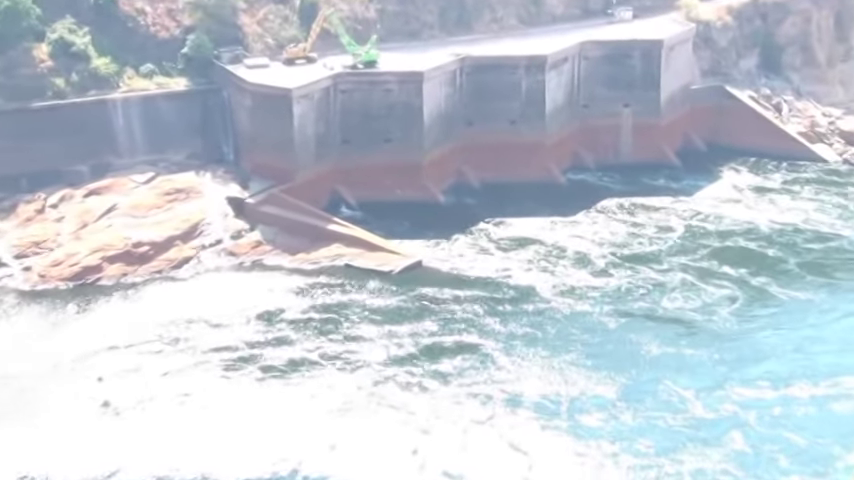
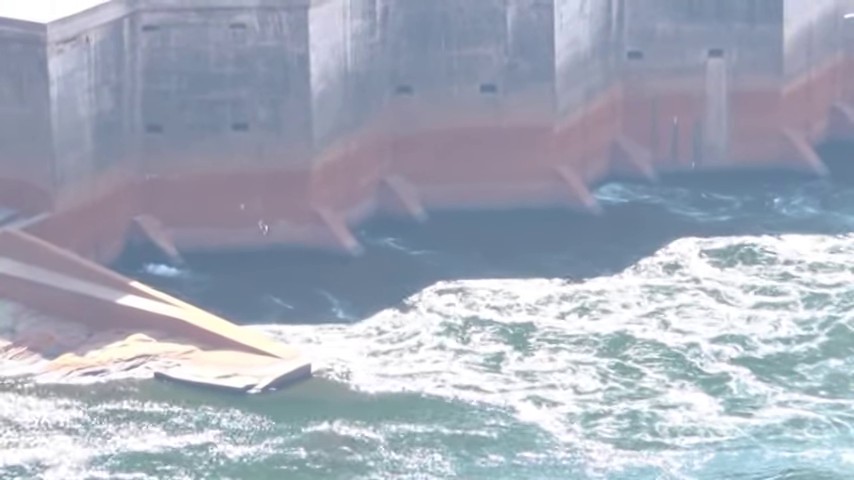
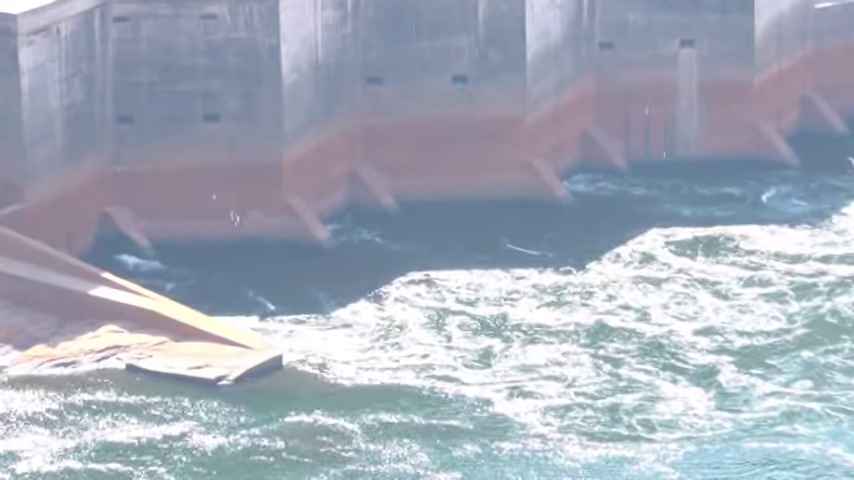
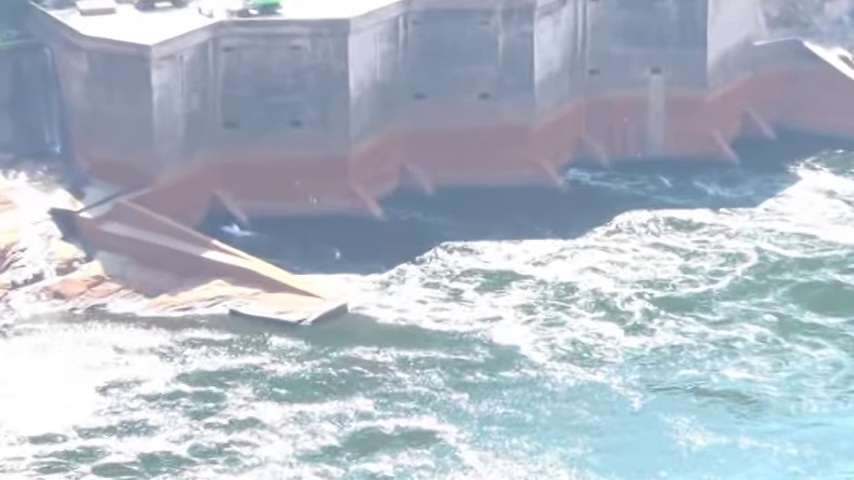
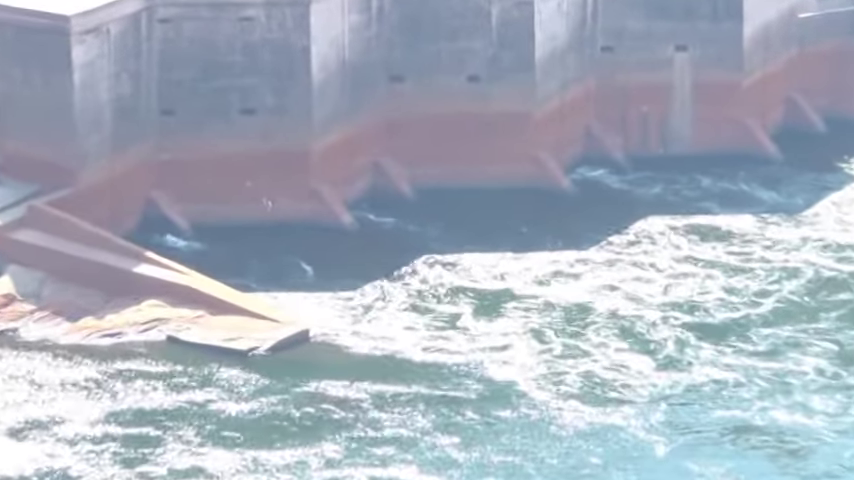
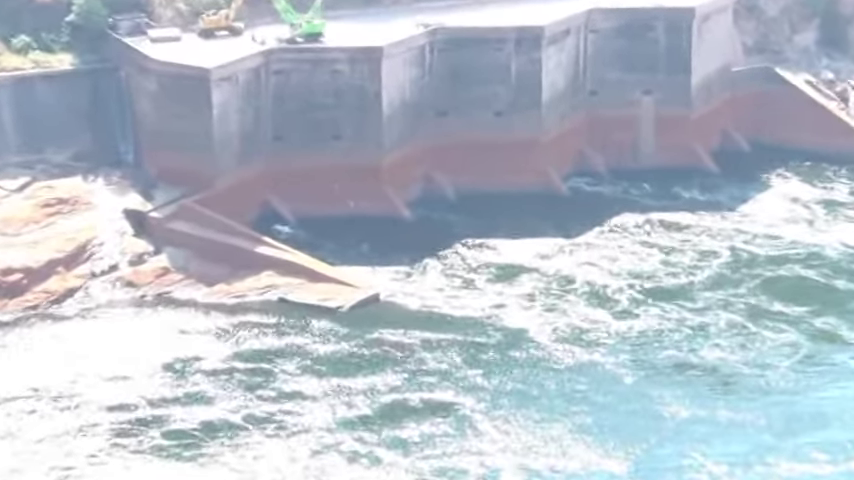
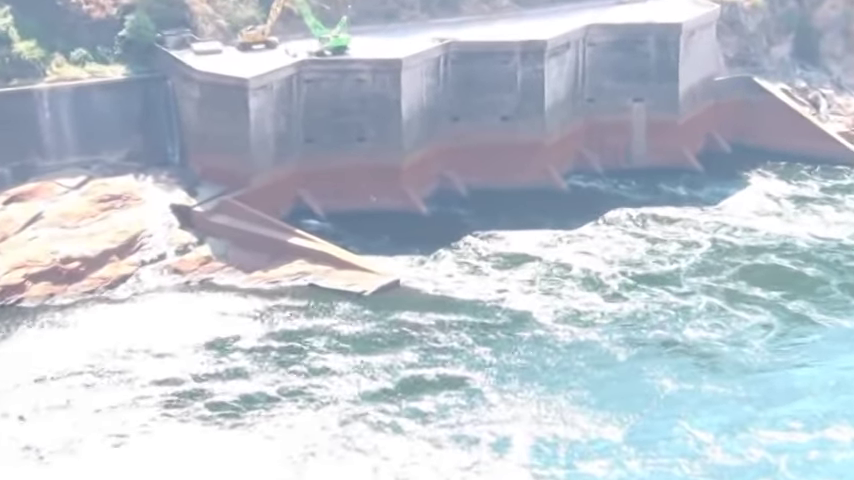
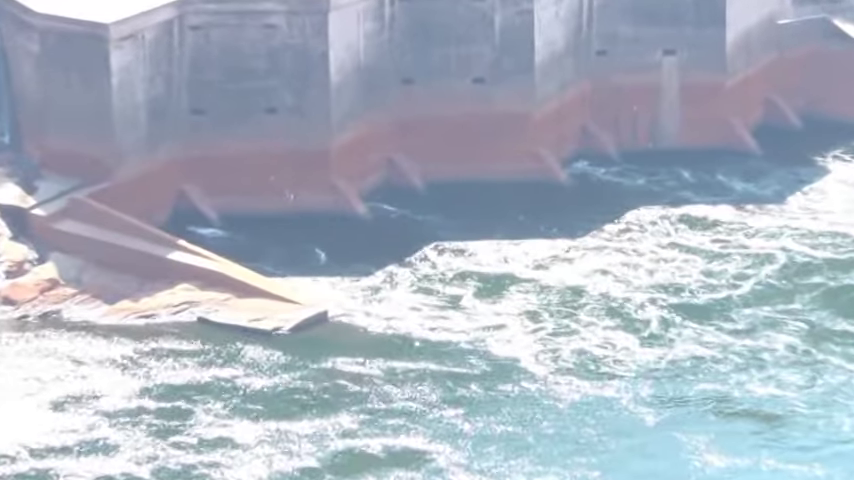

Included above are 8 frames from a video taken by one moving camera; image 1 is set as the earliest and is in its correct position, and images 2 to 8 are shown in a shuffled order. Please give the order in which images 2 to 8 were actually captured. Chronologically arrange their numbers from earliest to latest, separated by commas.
7, 6, 4, 8, 5, 2, 3
